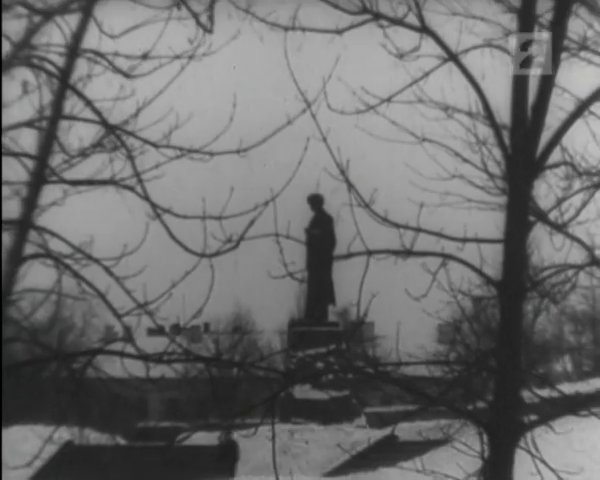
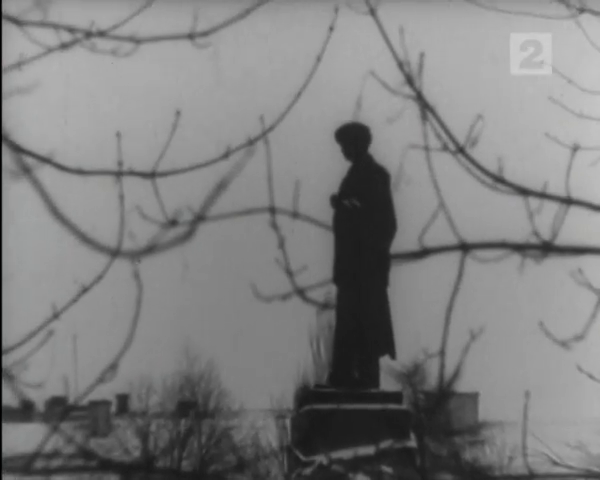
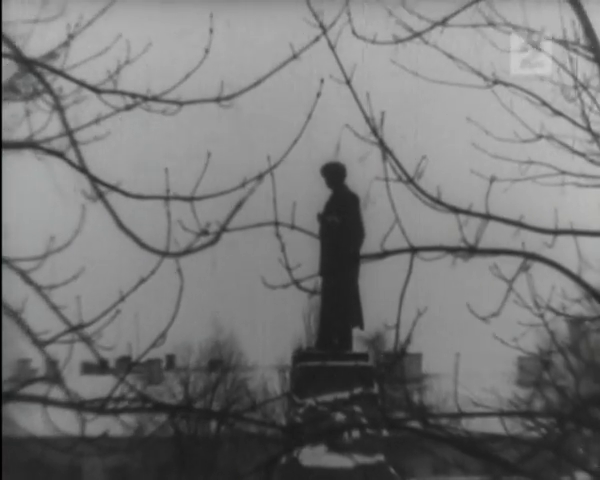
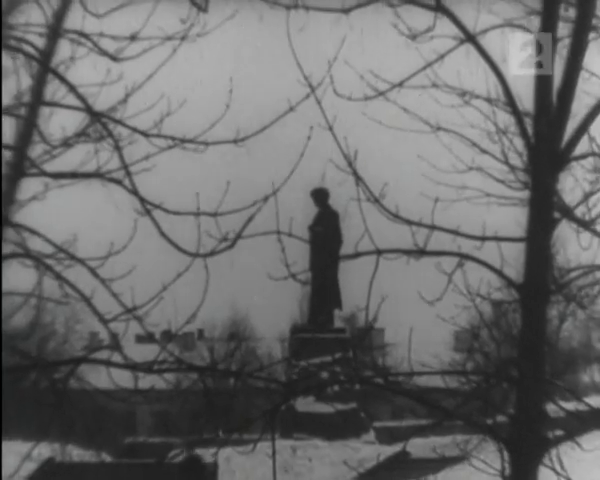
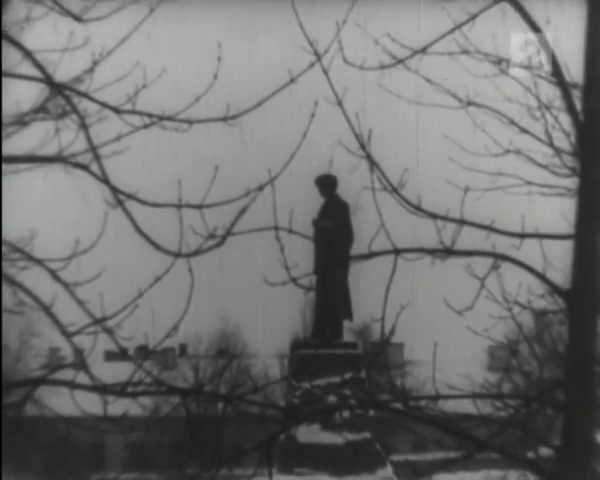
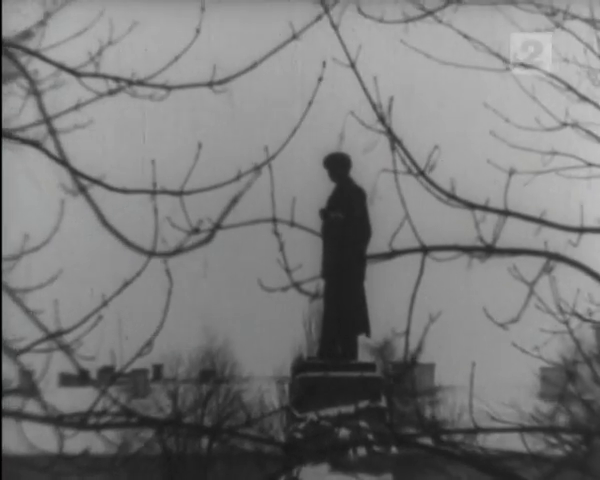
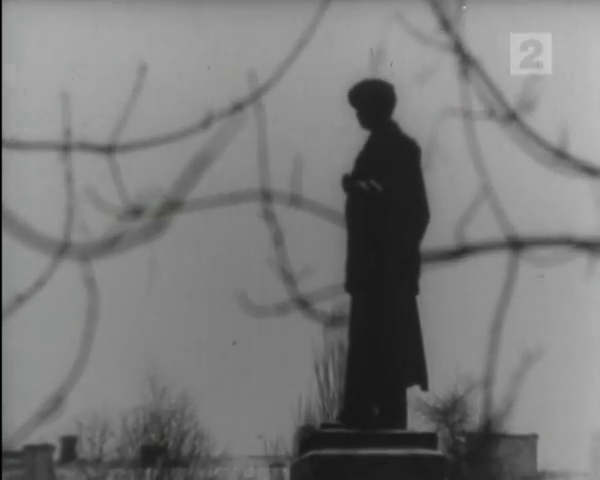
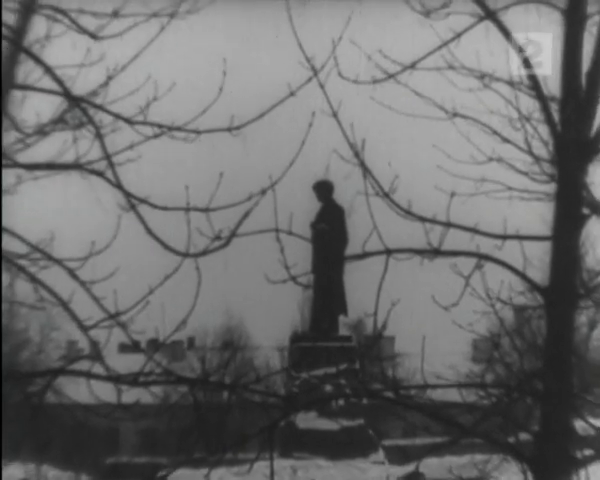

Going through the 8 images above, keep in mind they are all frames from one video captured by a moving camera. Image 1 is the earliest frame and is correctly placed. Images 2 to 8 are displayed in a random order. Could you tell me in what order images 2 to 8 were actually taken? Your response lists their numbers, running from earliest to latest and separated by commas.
4, 8, 5, 3, 6, 2, 7
